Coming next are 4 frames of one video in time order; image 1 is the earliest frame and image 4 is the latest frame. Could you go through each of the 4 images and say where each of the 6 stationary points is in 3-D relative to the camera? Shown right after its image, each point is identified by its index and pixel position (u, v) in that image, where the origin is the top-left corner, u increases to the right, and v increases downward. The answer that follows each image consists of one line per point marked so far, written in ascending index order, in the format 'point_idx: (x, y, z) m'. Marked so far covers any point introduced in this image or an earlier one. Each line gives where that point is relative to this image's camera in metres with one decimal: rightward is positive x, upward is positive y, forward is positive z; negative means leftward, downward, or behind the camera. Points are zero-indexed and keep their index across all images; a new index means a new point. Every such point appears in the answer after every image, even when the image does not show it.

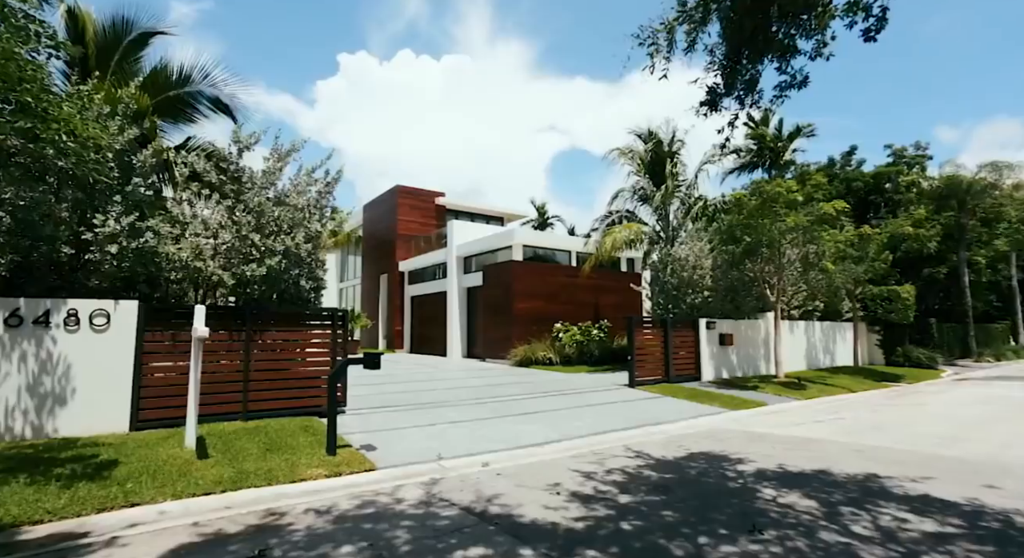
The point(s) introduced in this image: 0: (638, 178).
0: (+4.2, +3.4, +18.0) m
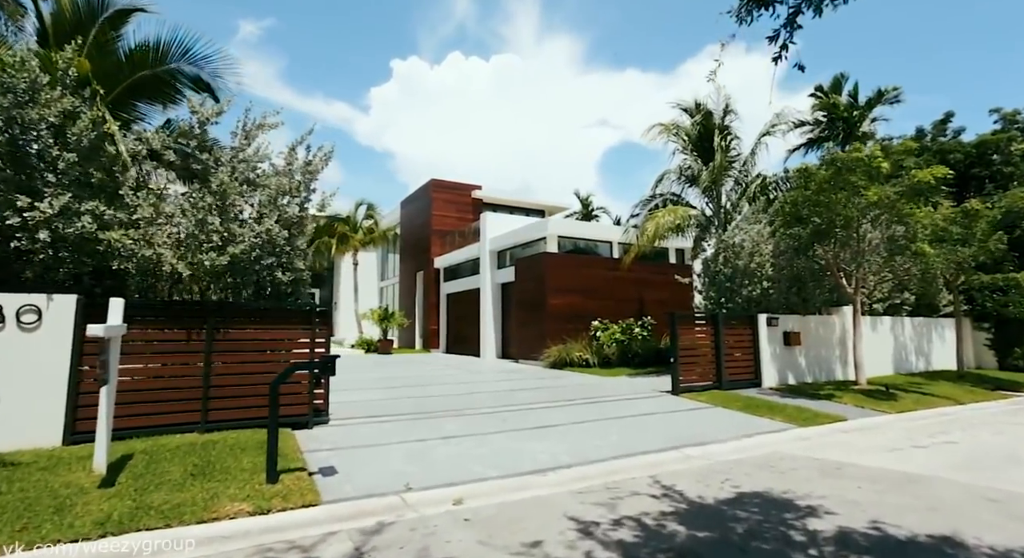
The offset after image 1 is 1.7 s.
0: (+5.2, +3.7, +15.9) m
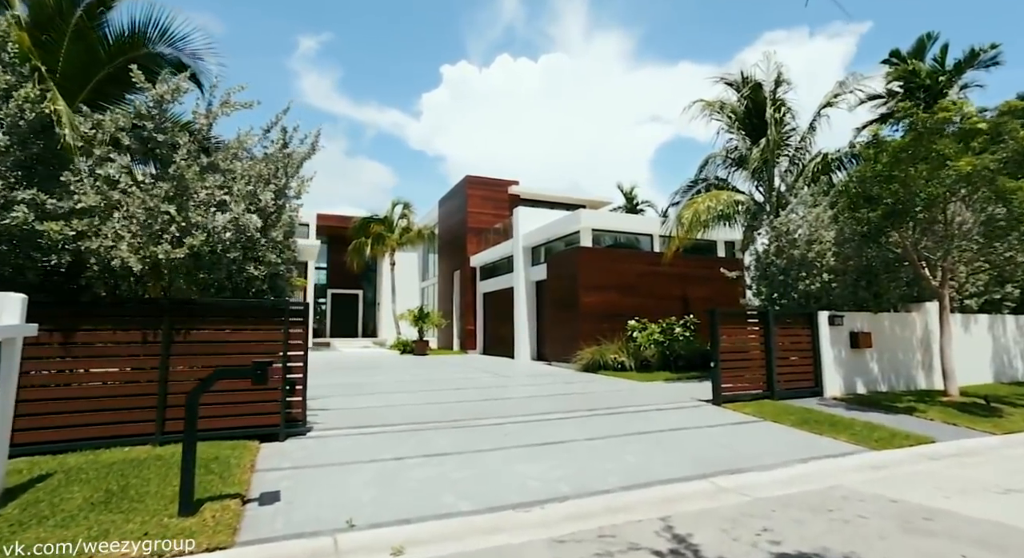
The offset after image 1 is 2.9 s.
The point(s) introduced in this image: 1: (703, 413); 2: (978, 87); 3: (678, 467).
0: (+5.9, +3.8, +14.2) m
1: (+3.1, -2.2, +8.8) m
2: (+13.3, +5.6, +15.5) m
3: (+1.8, -2.0, +5.6) m
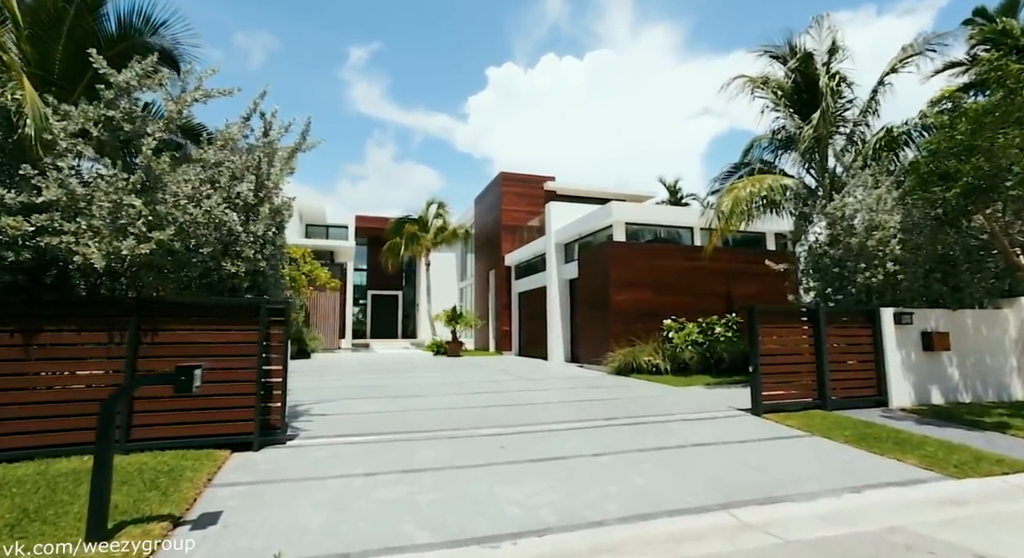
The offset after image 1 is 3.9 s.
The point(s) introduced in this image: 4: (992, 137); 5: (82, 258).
0: (+6.5, +3.9, +12.8) m
1: (+3.3, -2.1, +7.6) m
2: (+14.0, +5.8, +13.4) m
3: (+1.6, -1.9, +4.7) m
4: (+6.9, +2.0, +7.7) m
5: (-4.6, +0.3, +5.7) m
